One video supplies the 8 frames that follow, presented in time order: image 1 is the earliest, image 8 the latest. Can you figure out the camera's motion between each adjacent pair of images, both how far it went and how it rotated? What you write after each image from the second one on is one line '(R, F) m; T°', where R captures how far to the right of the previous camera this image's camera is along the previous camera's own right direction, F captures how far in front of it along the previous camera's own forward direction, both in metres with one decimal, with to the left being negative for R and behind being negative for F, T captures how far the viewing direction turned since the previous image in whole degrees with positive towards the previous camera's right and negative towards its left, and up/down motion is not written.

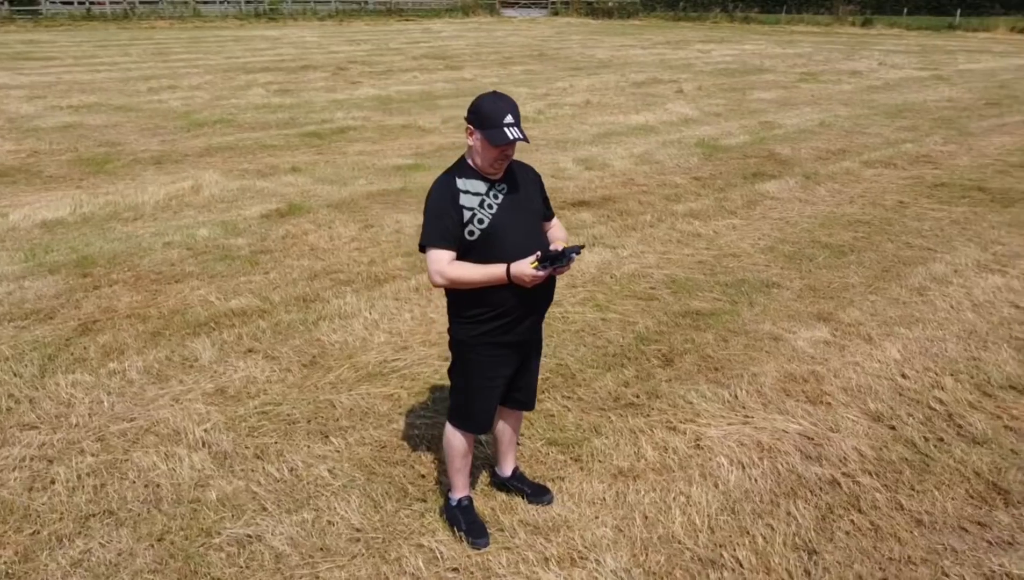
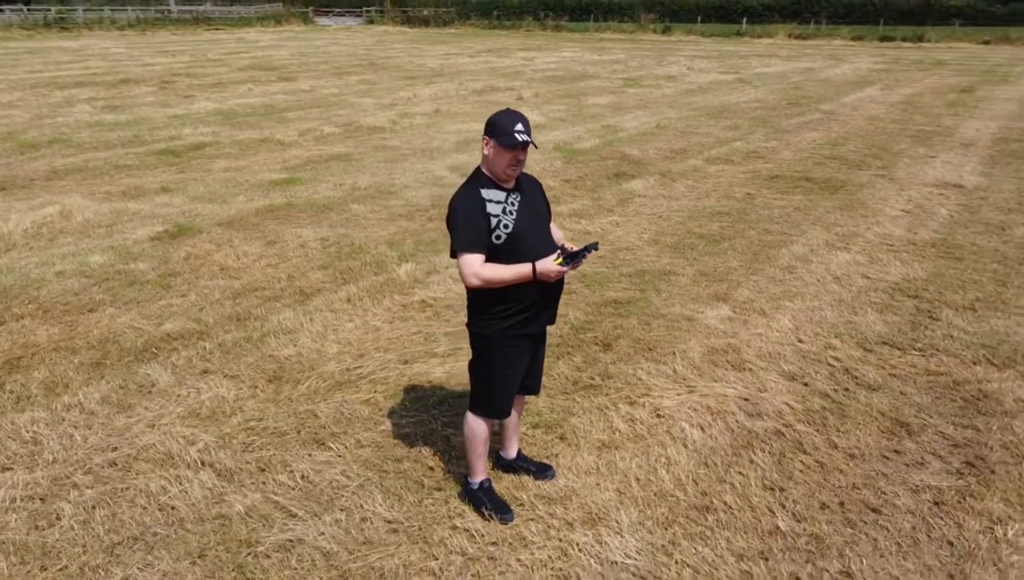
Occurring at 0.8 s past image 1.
(-0.6, -0.2) m; +12°
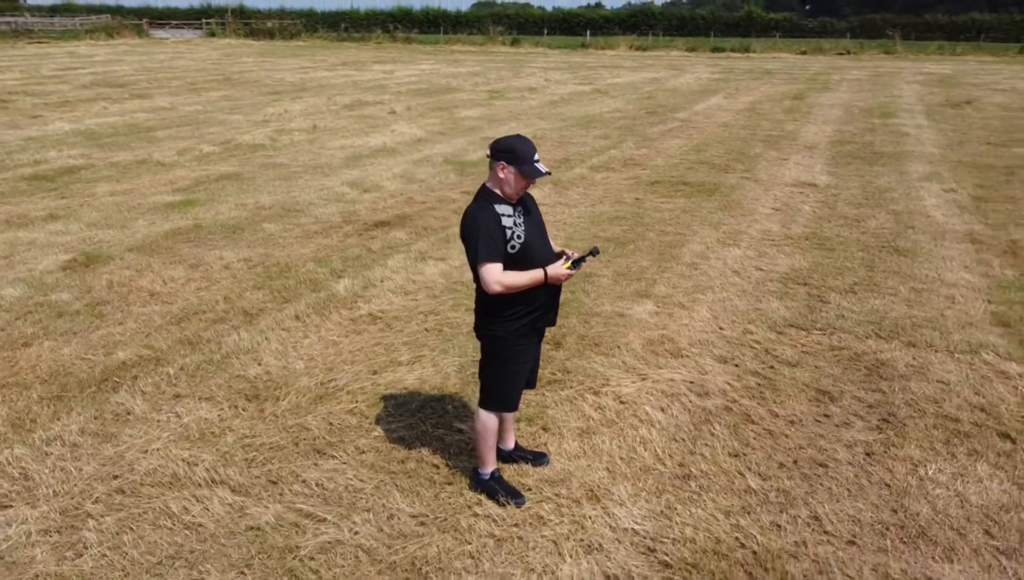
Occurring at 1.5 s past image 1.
(-0.5, -0.2) m; +10°
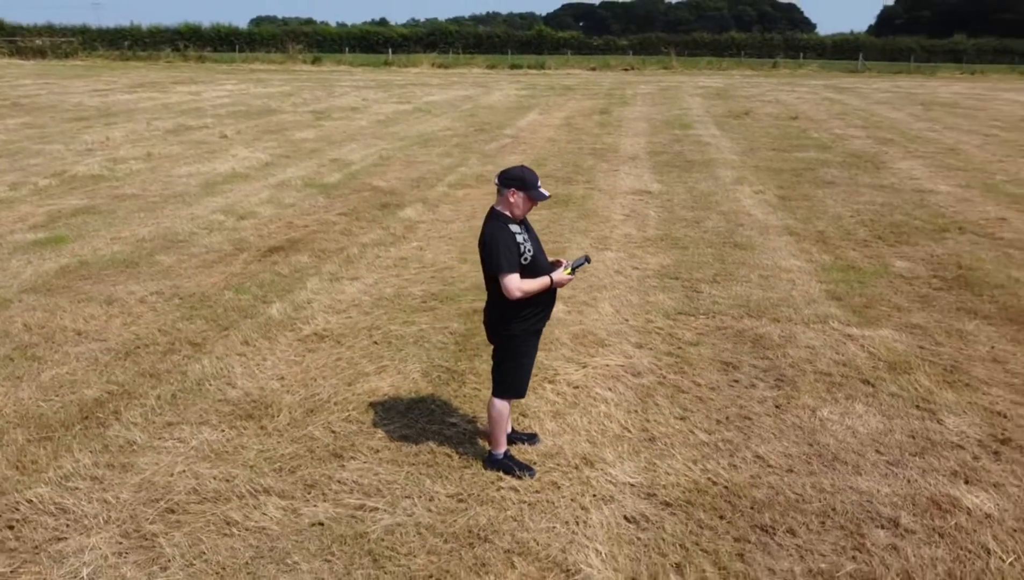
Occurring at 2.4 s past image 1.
(-0.8, -0.4) m; +14°
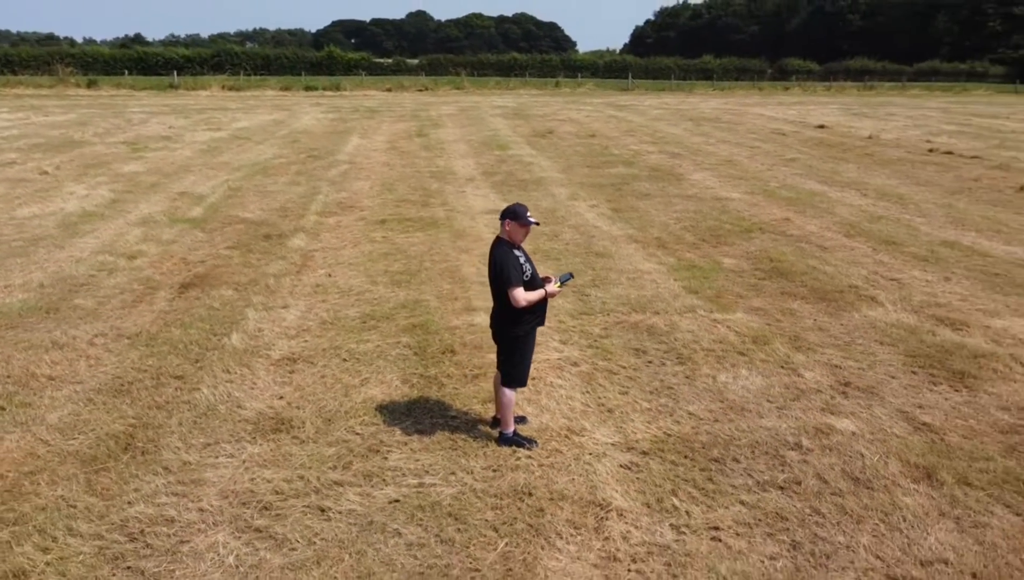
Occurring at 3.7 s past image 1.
(-1.0, -0.7) m; +15°
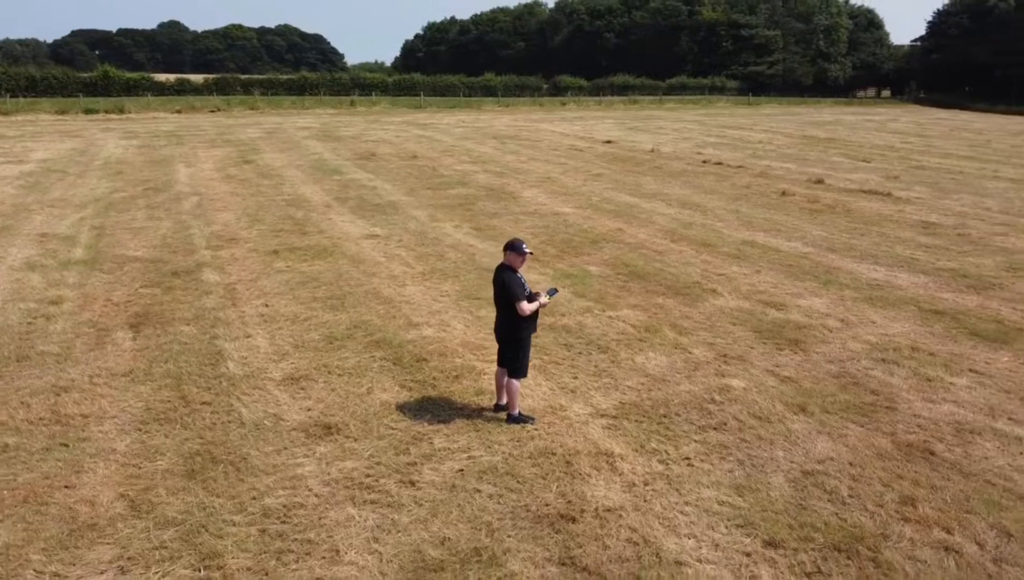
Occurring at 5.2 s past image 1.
(-1.4, -1.1) m; +15°
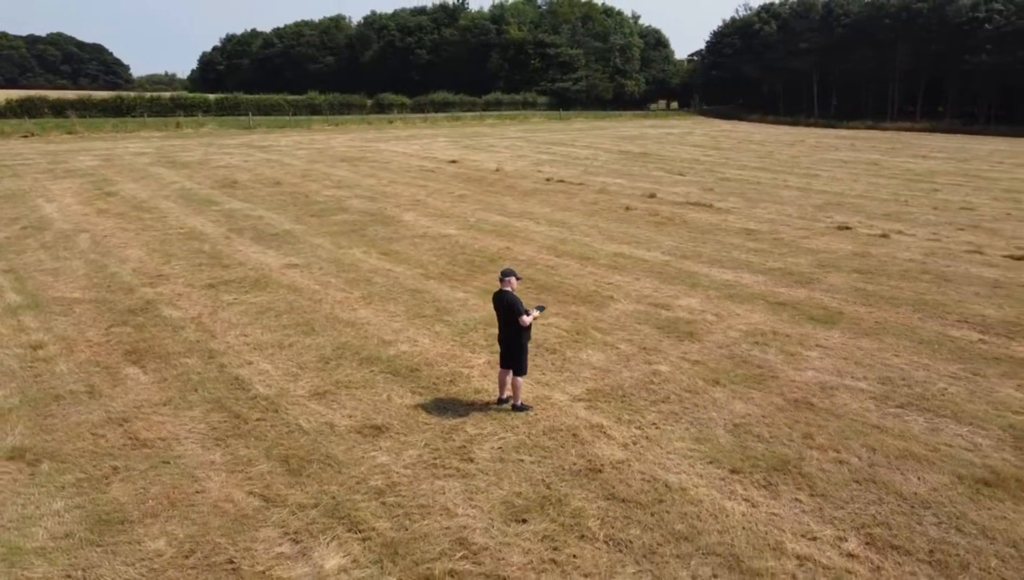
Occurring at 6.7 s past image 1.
(-1.6, -1.4) m; +13°
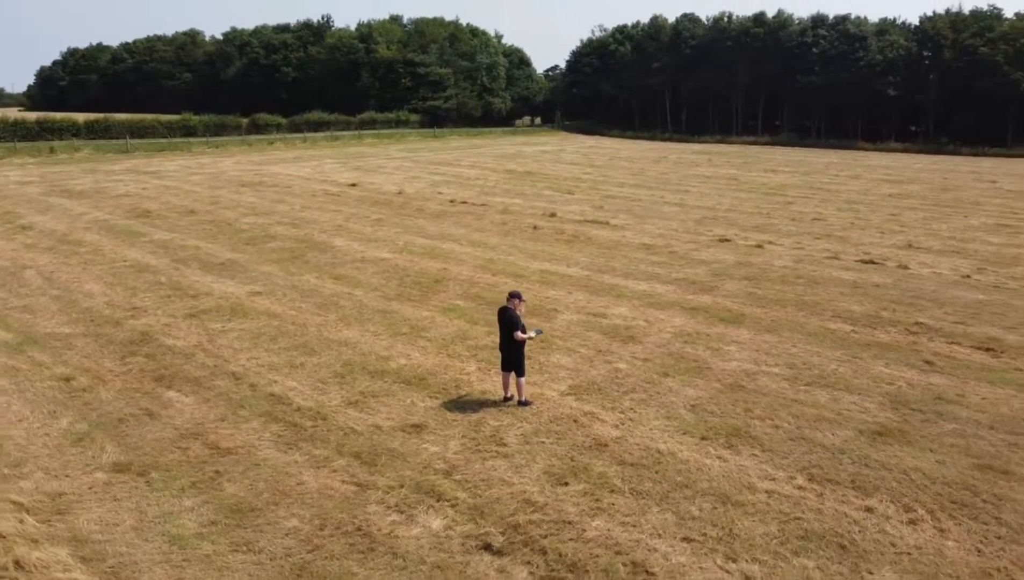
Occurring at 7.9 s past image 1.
(-1.4, -1.5) m; +10°
